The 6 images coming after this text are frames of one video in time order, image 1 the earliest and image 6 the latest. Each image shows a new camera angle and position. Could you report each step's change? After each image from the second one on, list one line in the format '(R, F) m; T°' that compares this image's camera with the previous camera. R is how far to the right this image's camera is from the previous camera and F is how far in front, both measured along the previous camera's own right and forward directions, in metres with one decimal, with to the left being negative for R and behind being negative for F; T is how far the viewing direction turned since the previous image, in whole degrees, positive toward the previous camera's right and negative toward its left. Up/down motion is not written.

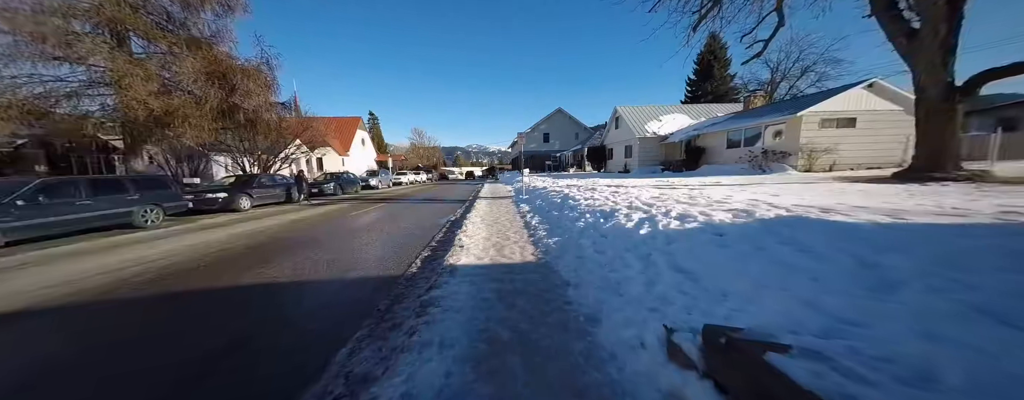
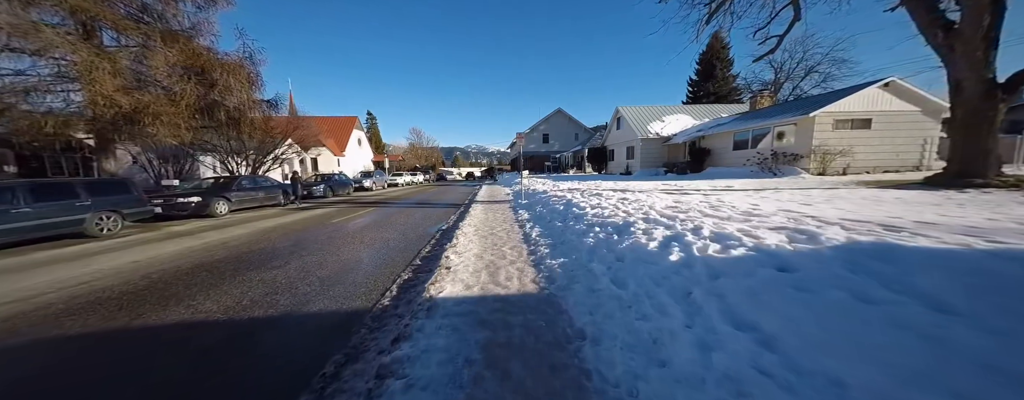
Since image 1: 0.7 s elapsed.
(0.0, +0.8) m; 0°
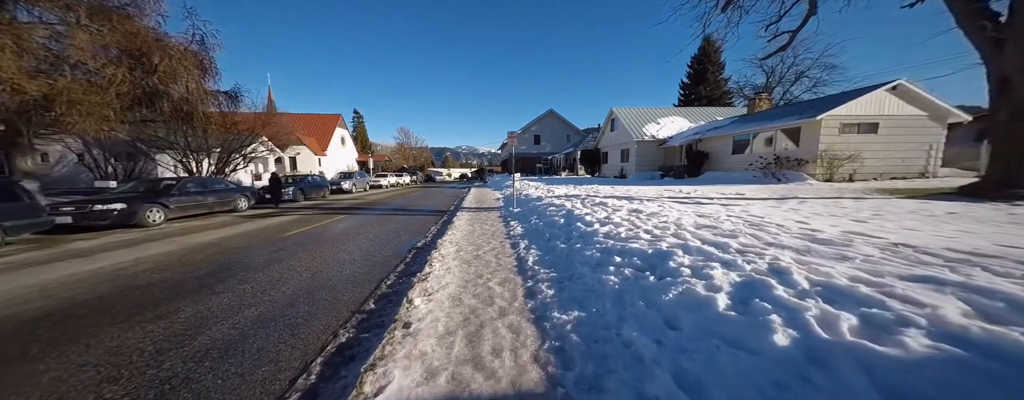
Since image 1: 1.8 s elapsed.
(0.0, +1.3) m; +2°
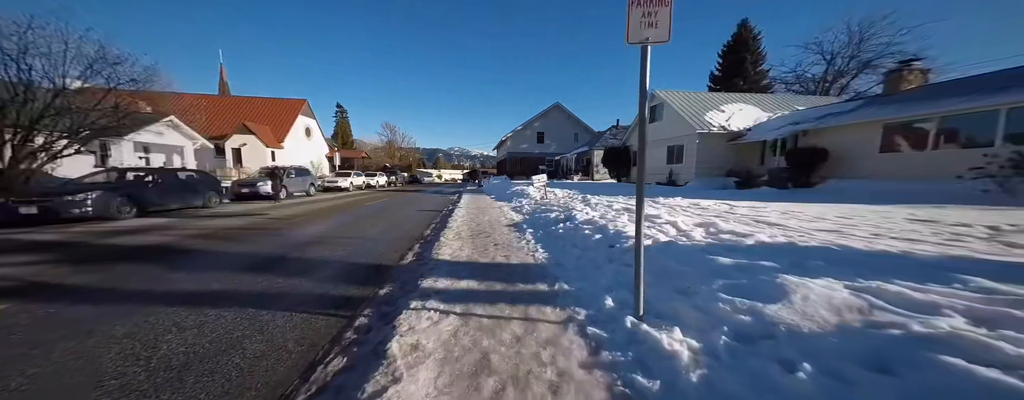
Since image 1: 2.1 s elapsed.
(-1.0, +7.5) m; +2°
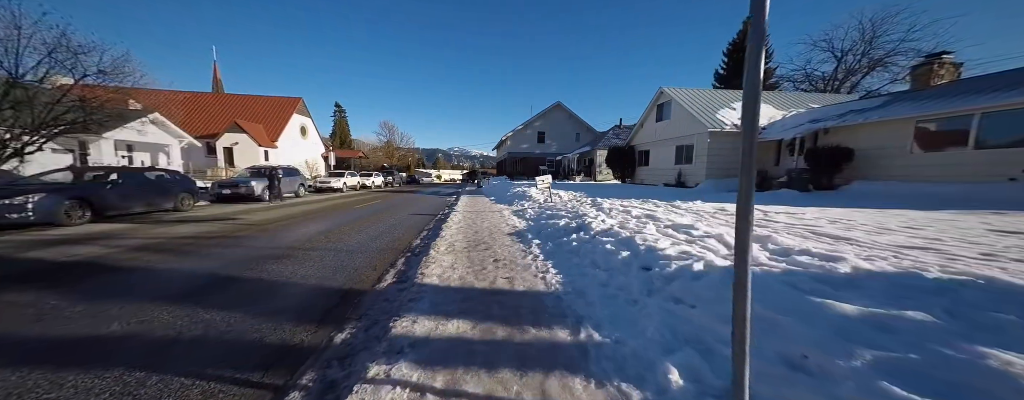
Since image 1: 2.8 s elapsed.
(-0.1, +0.9) m; 0°
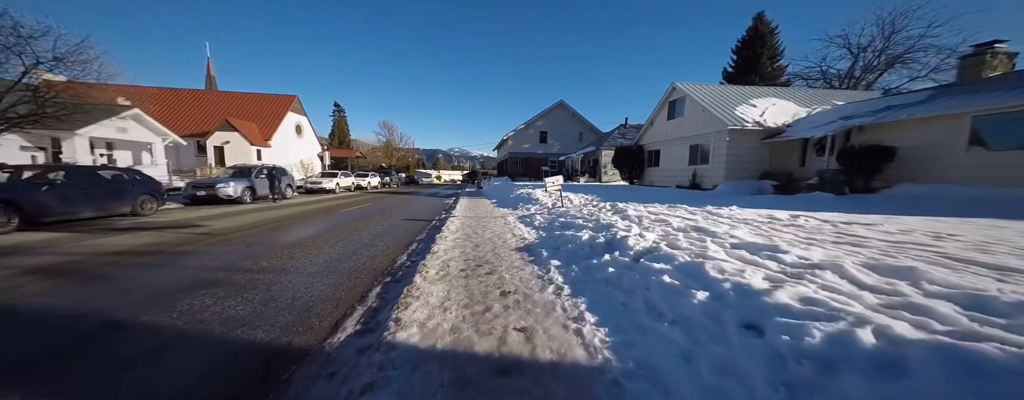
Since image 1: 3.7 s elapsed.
(-0.2, +1.2) m; 0°
